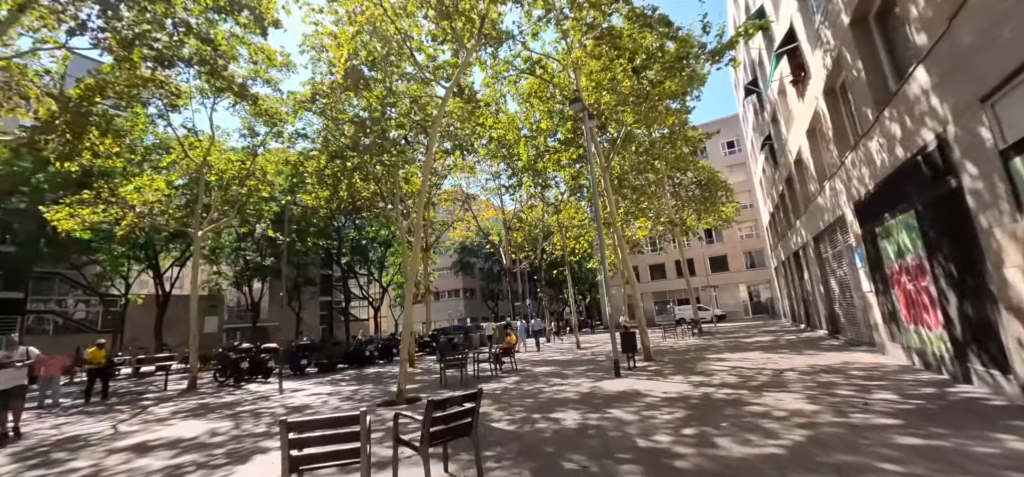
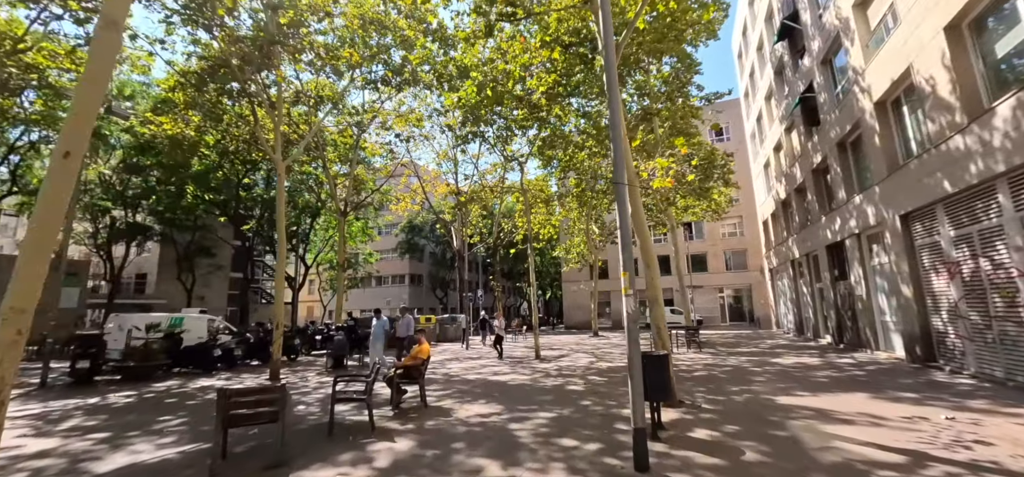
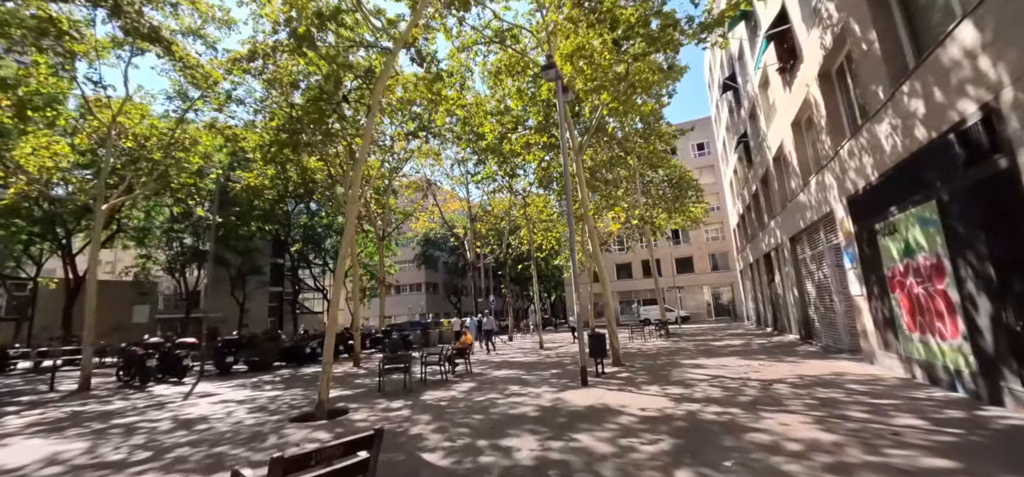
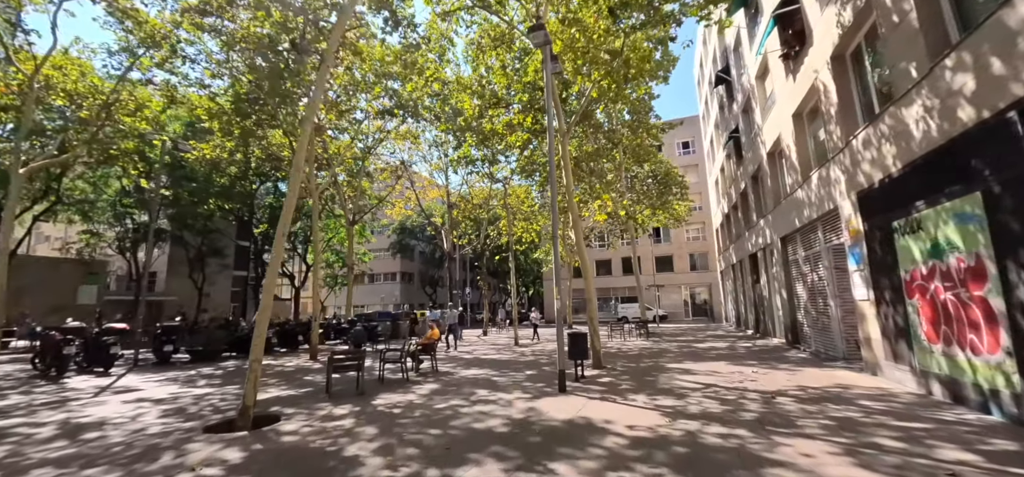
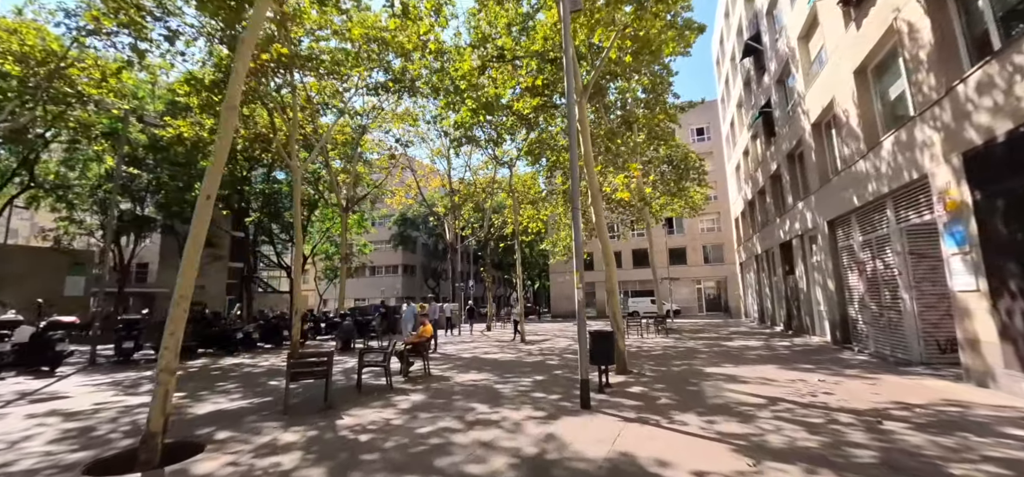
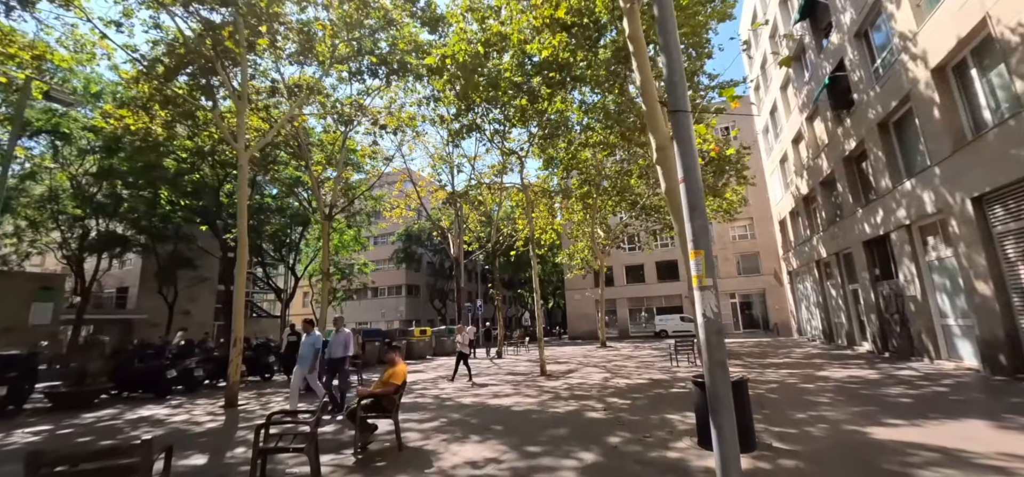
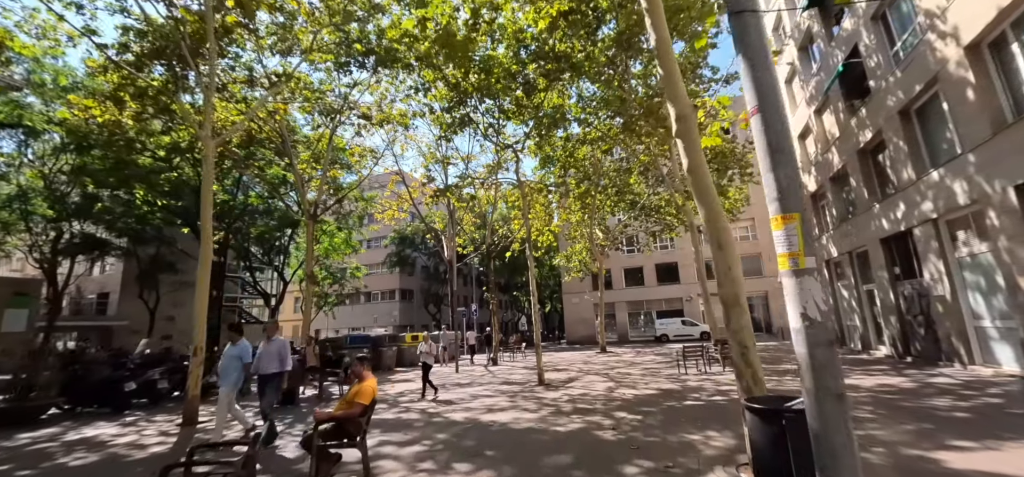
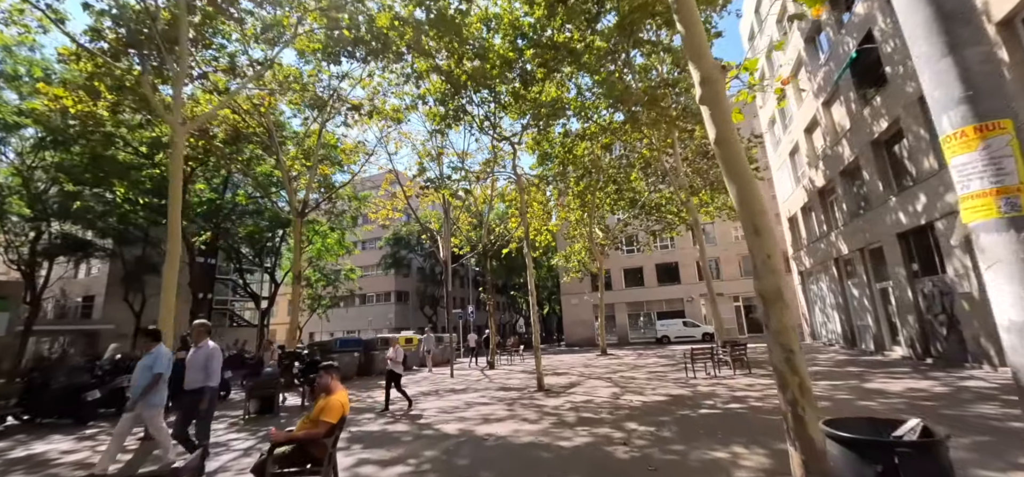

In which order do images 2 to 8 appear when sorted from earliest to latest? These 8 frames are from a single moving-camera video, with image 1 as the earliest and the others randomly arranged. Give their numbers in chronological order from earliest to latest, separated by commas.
3, 4, 5, 2, 6, 7, 8
